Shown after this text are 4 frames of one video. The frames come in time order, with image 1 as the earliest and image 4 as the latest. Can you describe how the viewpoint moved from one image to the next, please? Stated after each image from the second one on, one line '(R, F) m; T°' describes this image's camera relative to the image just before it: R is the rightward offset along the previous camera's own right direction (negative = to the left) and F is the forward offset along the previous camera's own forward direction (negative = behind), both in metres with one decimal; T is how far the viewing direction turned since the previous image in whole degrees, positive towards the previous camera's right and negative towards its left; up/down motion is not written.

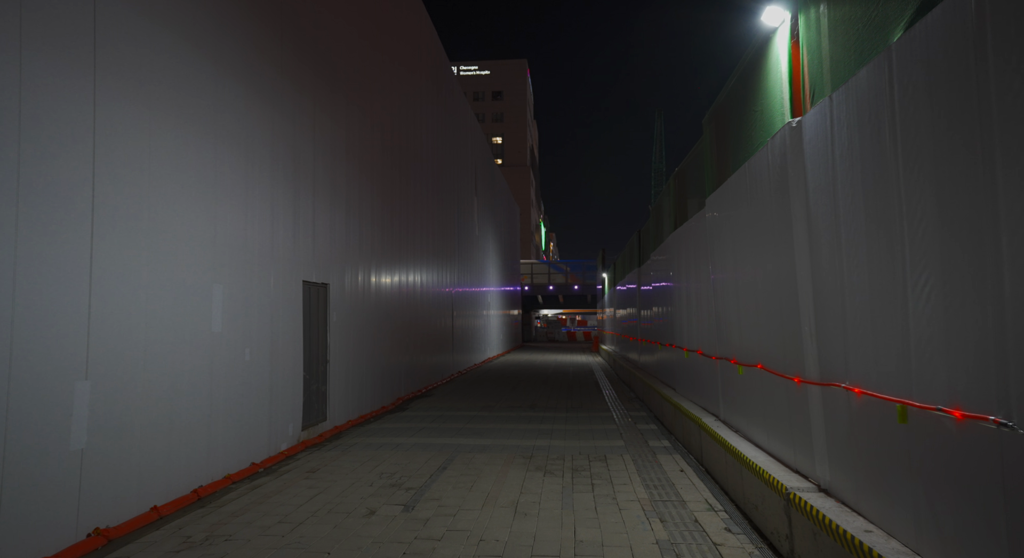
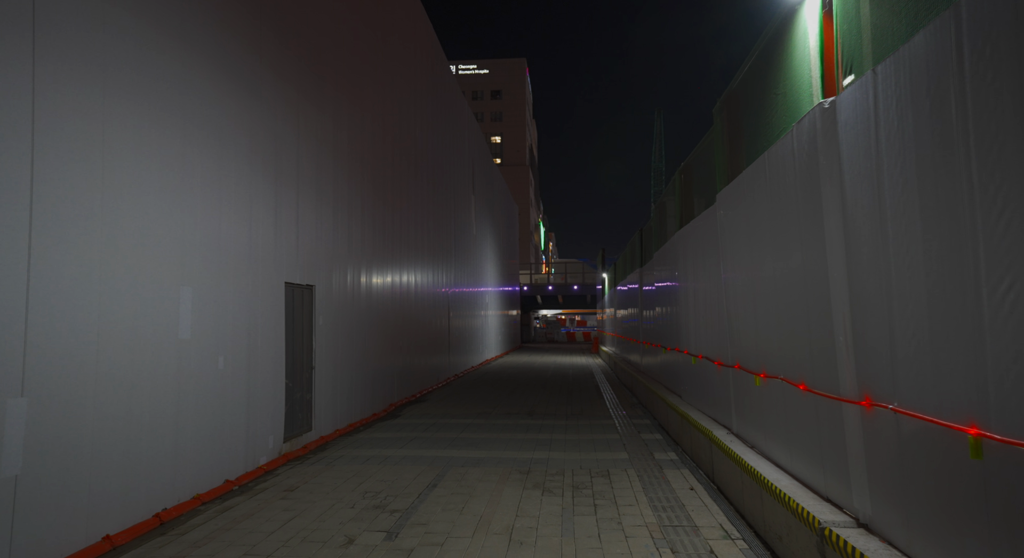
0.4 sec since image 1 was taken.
(0.0, +0.4) m; 0°
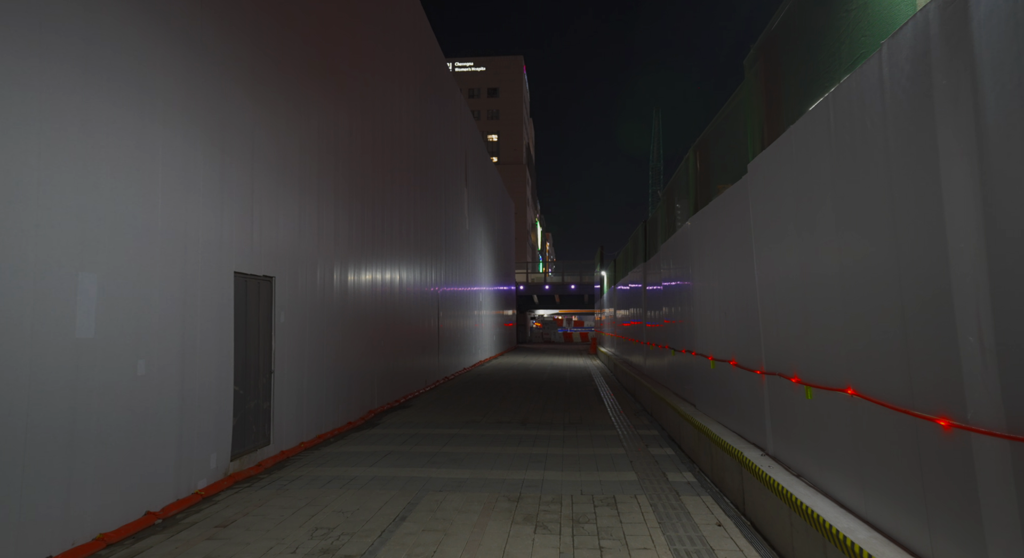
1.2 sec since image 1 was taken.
(+0.1, +1.0) m; 0°
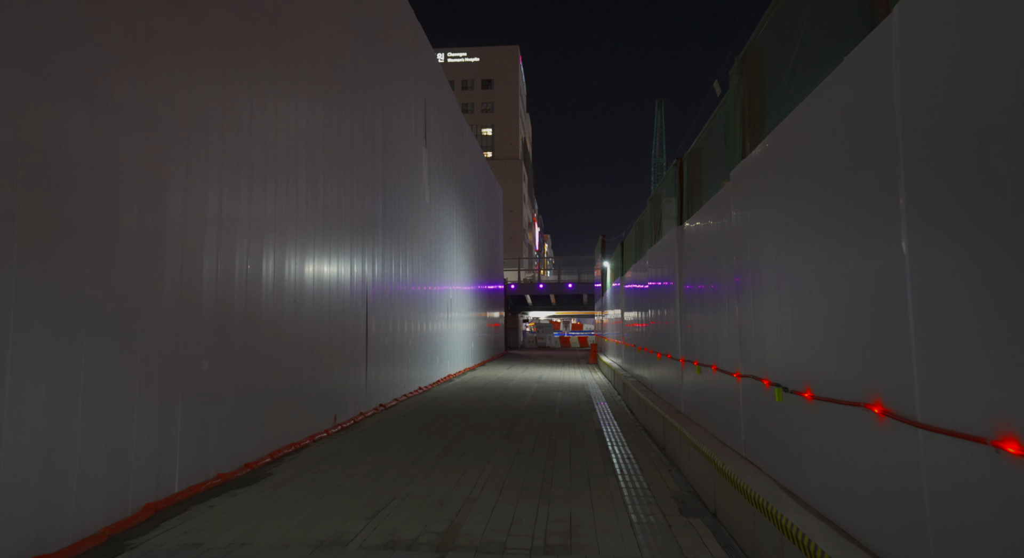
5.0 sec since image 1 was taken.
(+0.7, +4.8) m; 0°
